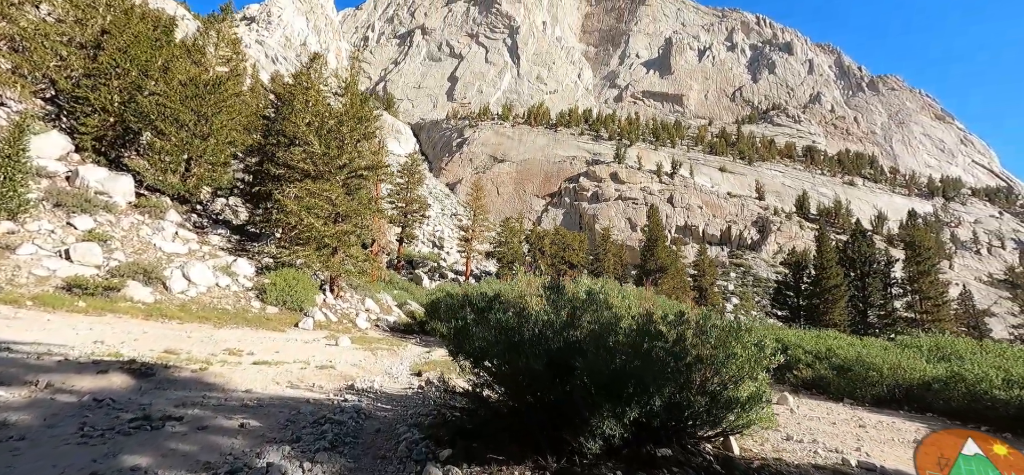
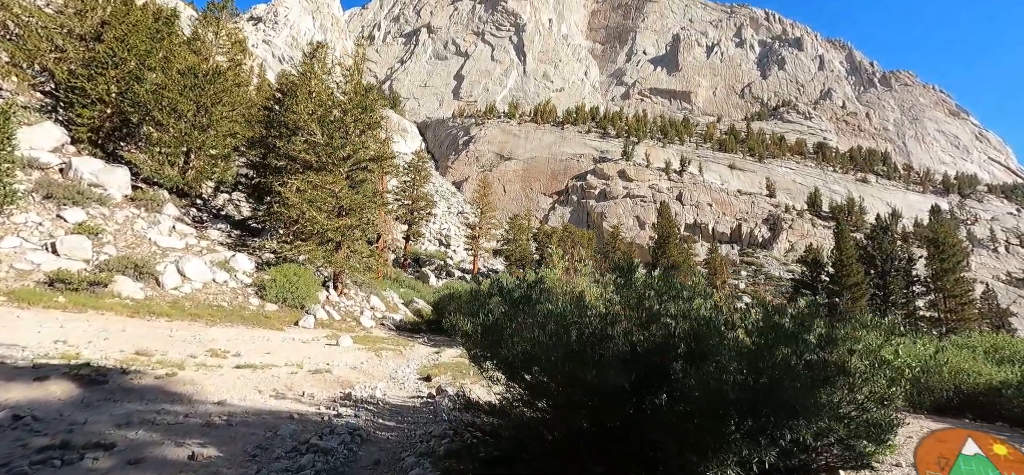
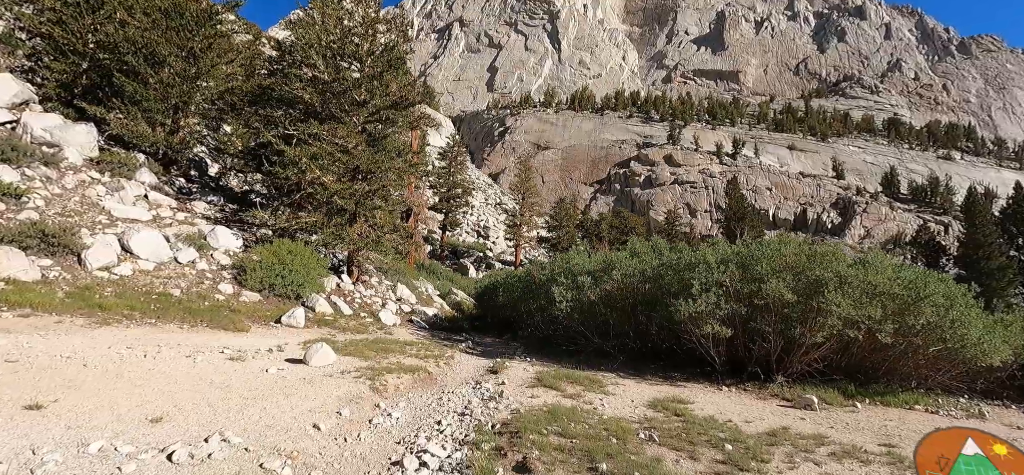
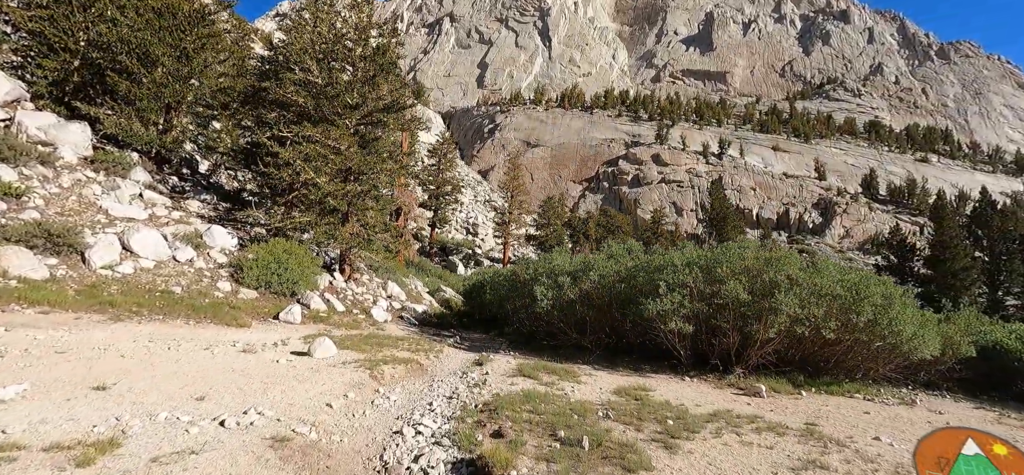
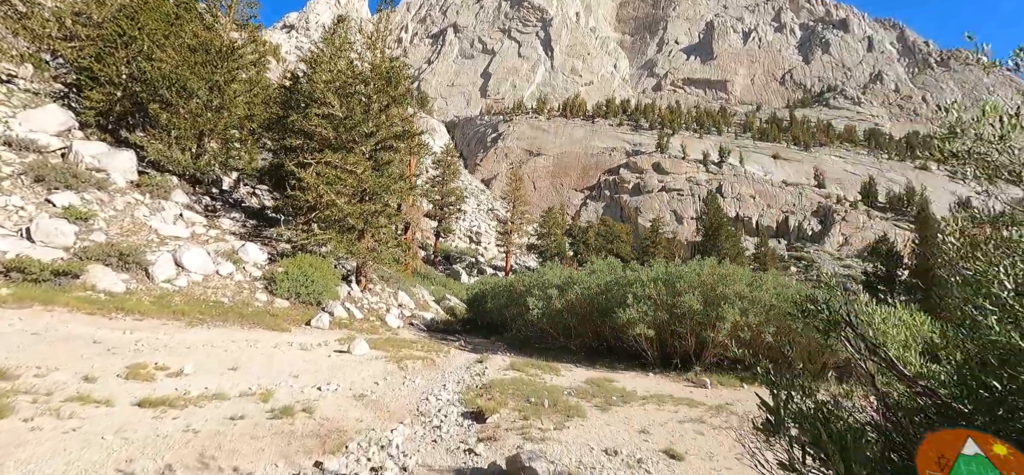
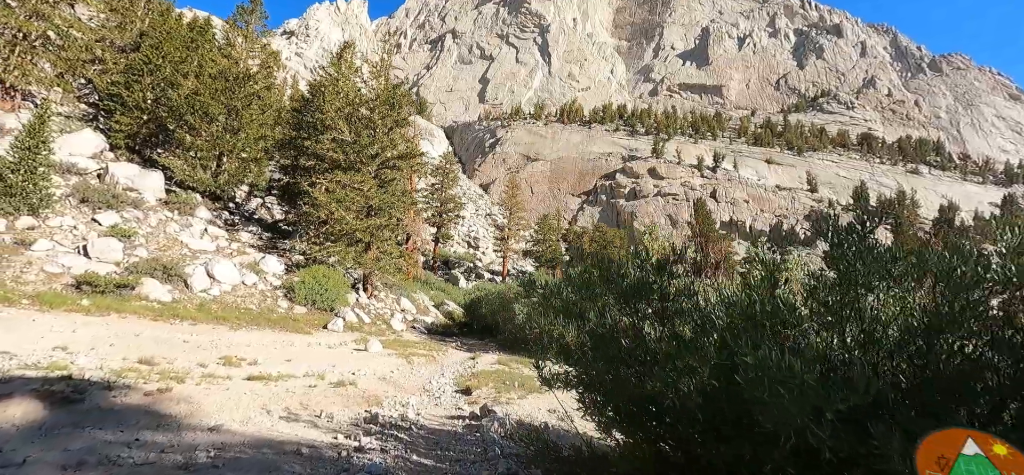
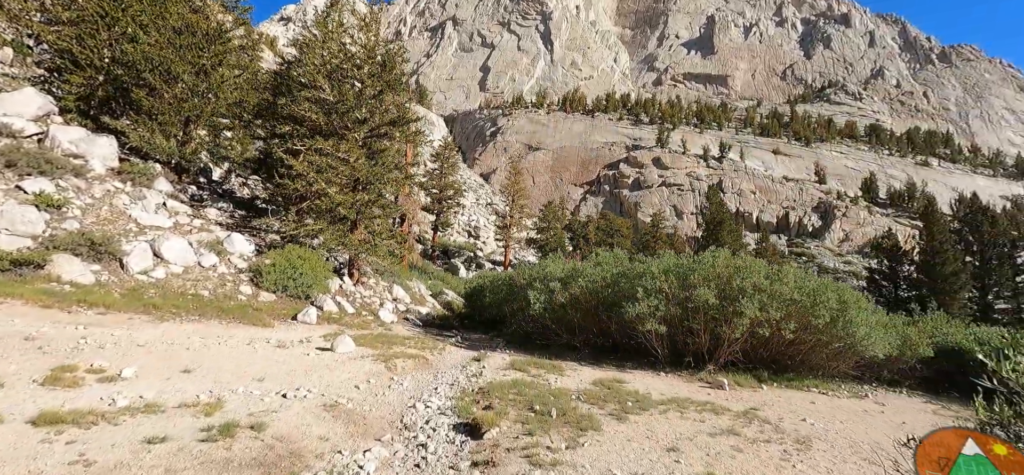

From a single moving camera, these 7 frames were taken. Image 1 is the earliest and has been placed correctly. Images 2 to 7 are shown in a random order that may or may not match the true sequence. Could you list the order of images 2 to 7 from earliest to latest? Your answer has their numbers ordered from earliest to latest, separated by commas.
2, 6, 5, 7, 4, 3
